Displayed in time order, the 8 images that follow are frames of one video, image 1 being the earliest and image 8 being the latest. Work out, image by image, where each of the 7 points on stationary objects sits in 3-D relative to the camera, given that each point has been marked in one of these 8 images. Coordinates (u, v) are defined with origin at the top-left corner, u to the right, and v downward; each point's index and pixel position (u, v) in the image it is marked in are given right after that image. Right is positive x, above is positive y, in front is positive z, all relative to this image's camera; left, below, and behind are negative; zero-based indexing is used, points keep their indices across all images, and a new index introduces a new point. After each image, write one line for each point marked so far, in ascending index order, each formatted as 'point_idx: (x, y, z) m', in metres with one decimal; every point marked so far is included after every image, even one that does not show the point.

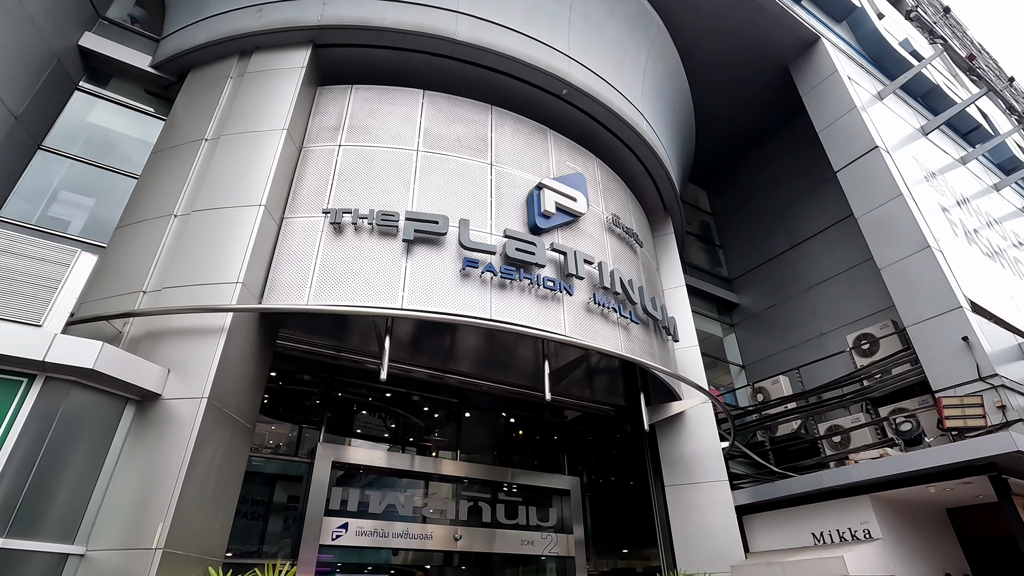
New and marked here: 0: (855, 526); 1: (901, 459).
0: (+5.2, -3.6, +8.1) m
1: (+5.5, -2.4, +7.5) m
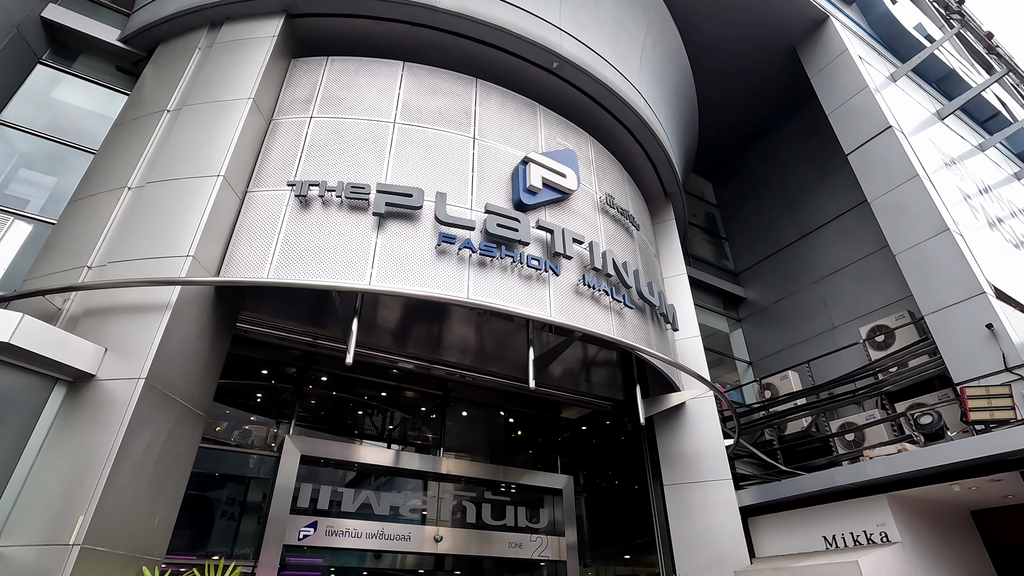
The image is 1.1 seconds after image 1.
0: (+5.0, -3.3, +7.4) m
1: (+5.2, -2.1, +6.8) m
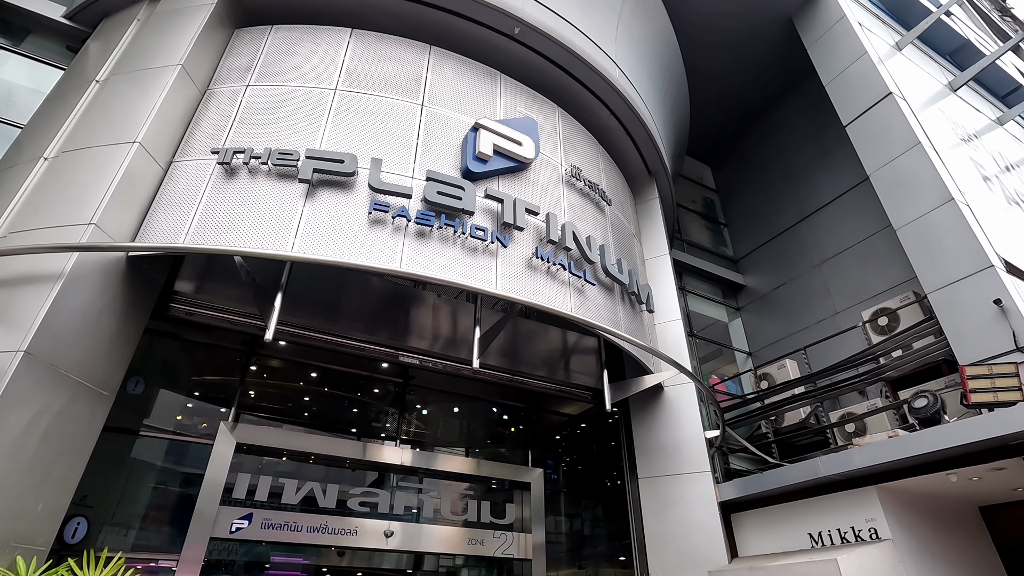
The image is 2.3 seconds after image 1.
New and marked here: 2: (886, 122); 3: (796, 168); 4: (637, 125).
0: (+4.3, -2.9, +6.7) m
1: (+4.6, -1.7, +6.0) m
2: (+7.2, +3.2, +10.4) m
3: (+7.6, +3.2, +14.2) m
4: (+2.4, +3.1, +10.3) m
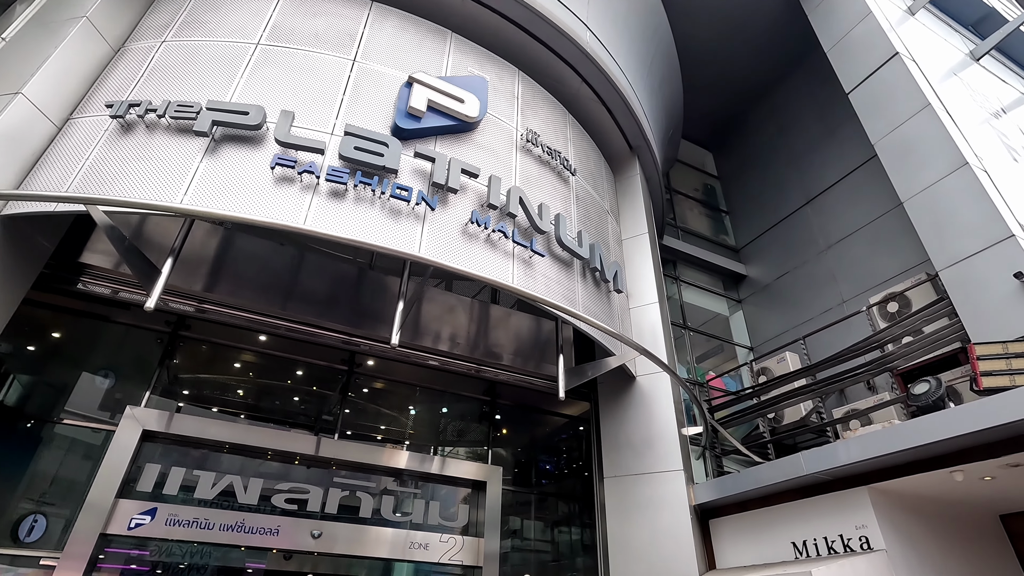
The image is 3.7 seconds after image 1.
0: (+3.6, -2.6, +5.6) m
1: (+3.7, -1.3, +5.0) m
2: (+6.6, +3.5, +9.3) m
3: (+7.1, +3.5, +13.1) m
4: (+1.8, +3.4, +9.5) m
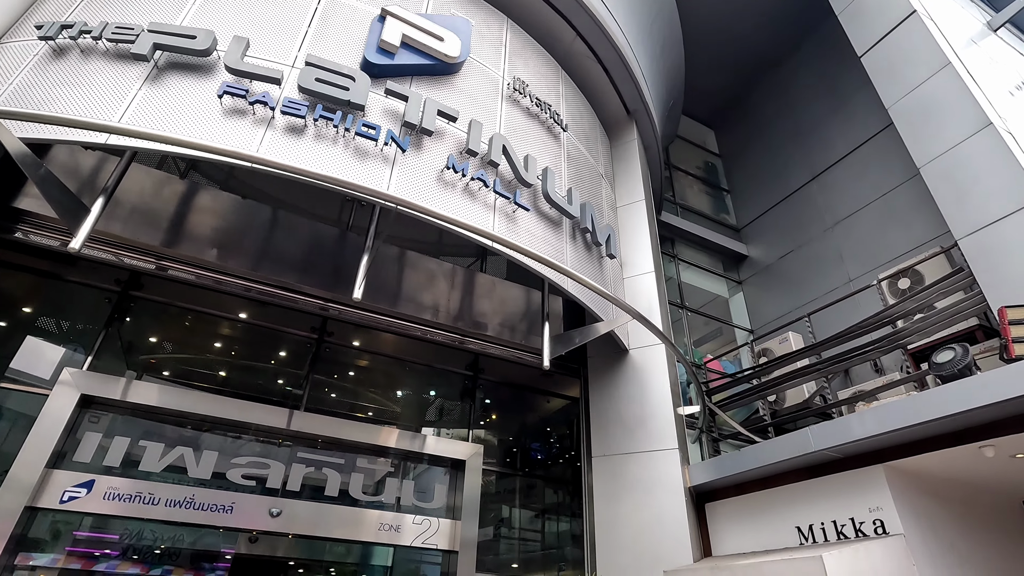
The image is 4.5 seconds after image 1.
0: (+3.3, -2.2, +5.1) m
1: (+3.5, -0.9, +4.4) m
2: (+6.4, +4.0, +8.7) m
3: (+6.9, +3.9, +12.5) m
4: (+1.6, +3.9, +8.8) m
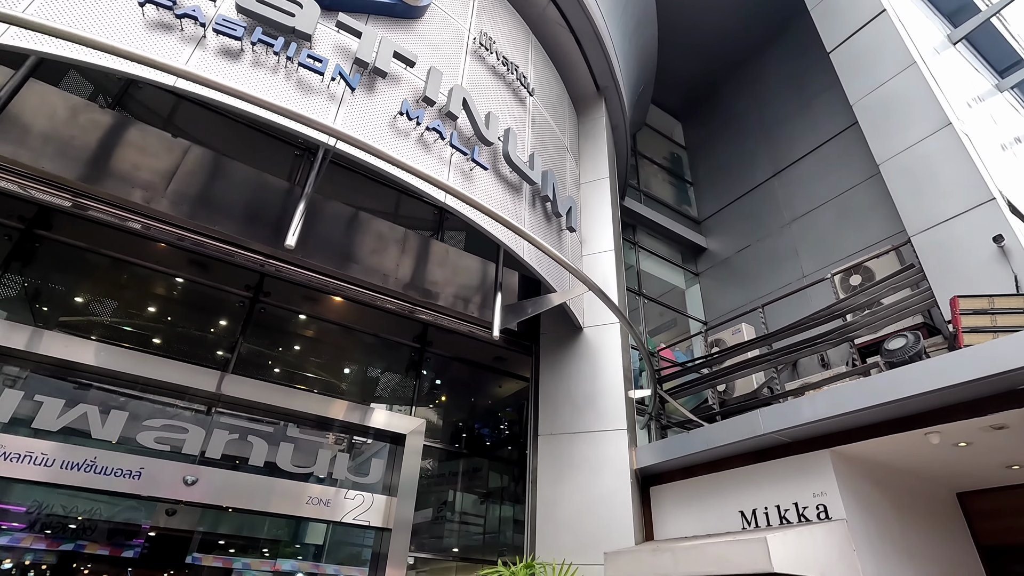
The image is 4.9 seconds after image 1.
0: (+2.7, -2.0, +5.0) m
1: (+3.1, -0.8, +4.4) m
2: (+5.9, +4.0, +8.7) m
3: (+6.2, +4.0, +12.6) m
4: (+1.1, +4.3, +8.5) m
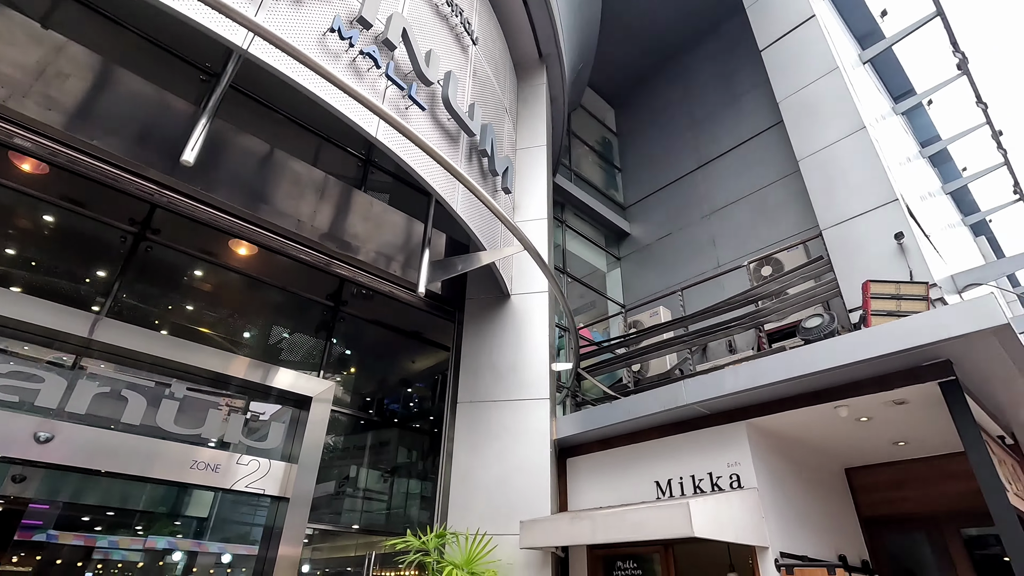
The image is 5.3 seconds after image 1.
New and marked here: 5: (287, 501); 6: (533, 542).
0: (+2.0, -1.7, +5.1) m
1: (+2.5, -0.6, +4.5) m
2: (+5.0, +4.1, +9.1) m
3: (+4.6, +4.3, +13.0) m
4: (+0.3, +4.7, +8.2) m
5: (-2.4, -2.3, +5.9) m
6: (+0.2, -2.4, +4.9) m
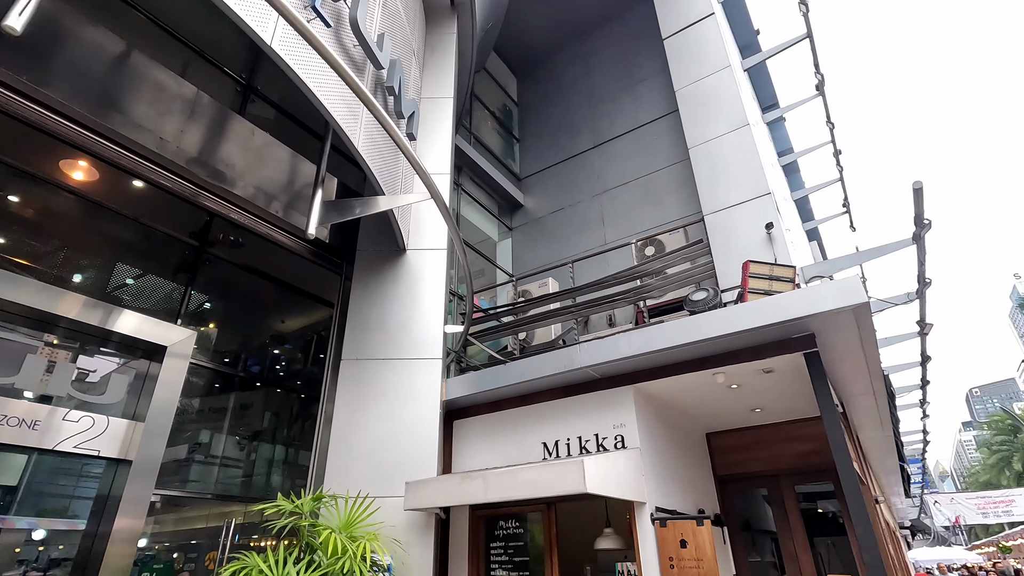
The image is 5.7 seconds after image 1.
0: (+0.9, -1.4, +5.3) m
1: (+1.6, -0.3, +4.7) m
2: (+3.4, +4.5, +9.7) m
3: (+2.2, +4.8, +13.3) m
4: (-0.9, +5.3, +7.6) m
5: (-3.6, -1.6, +5.0) m
6: (-0.8, -1.9, +4.8) m
